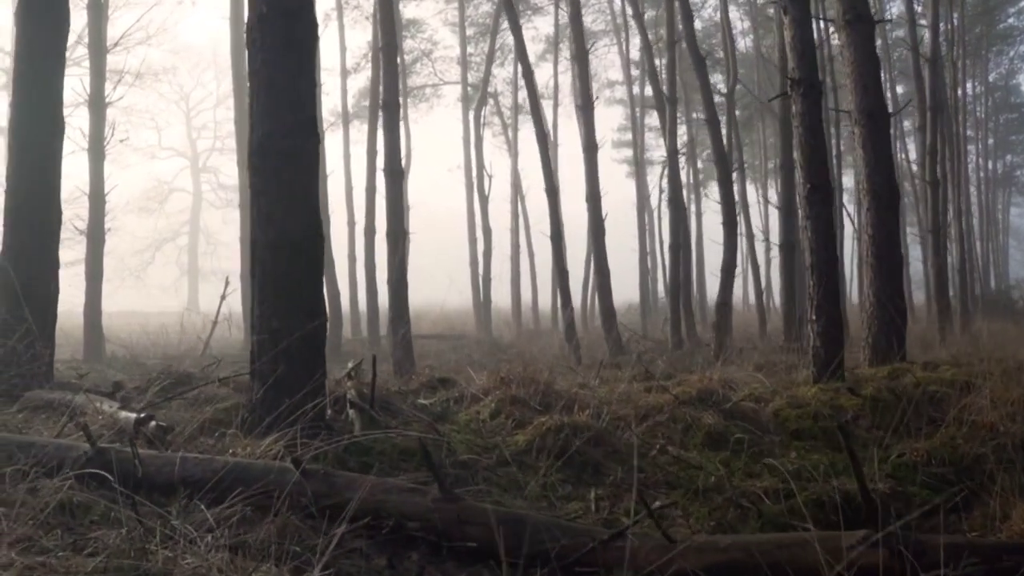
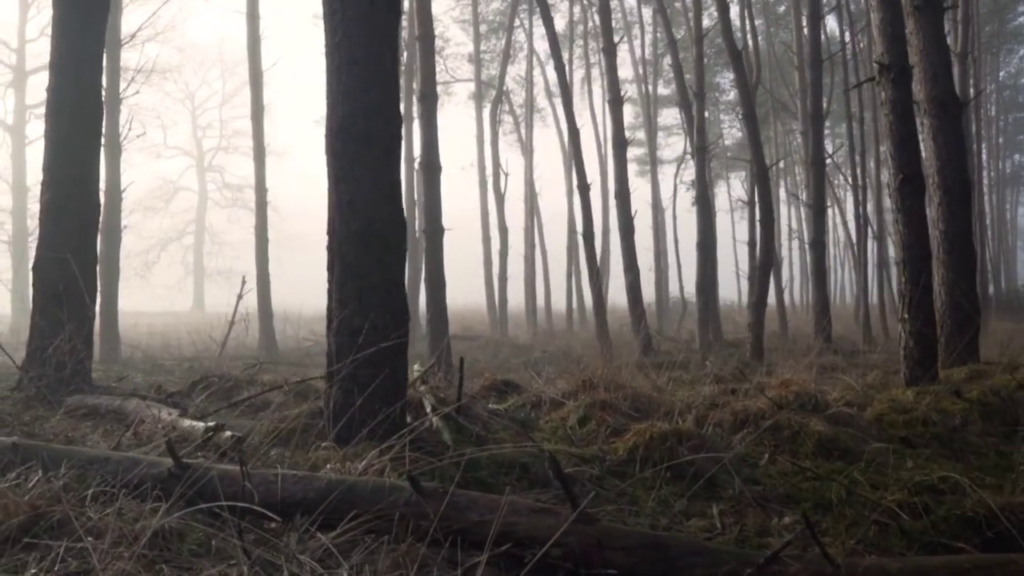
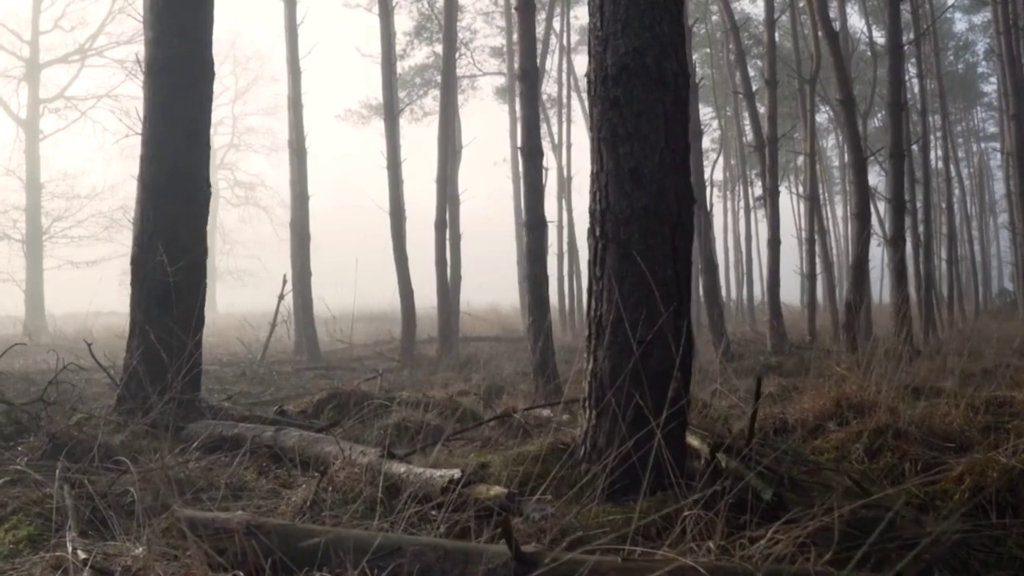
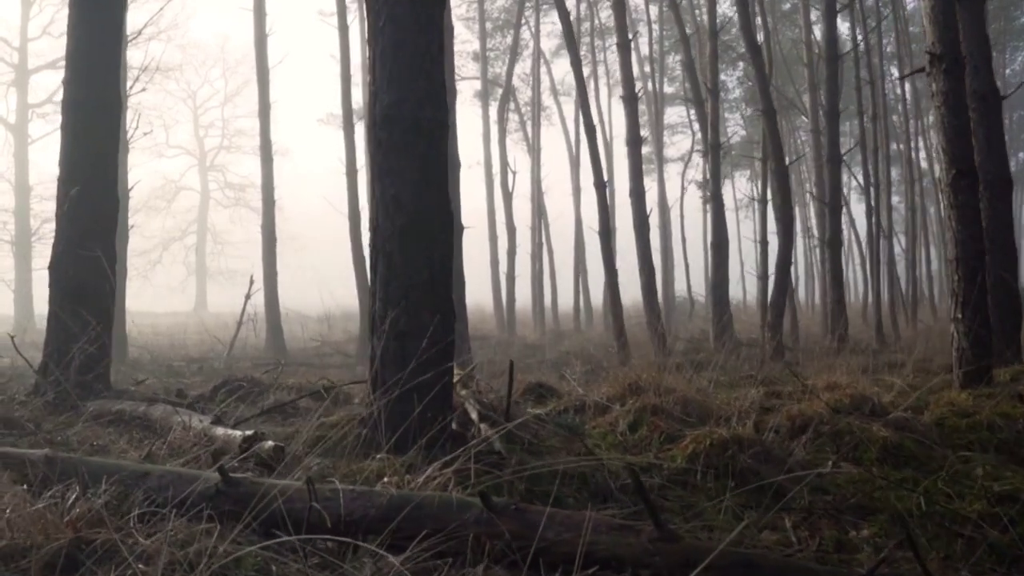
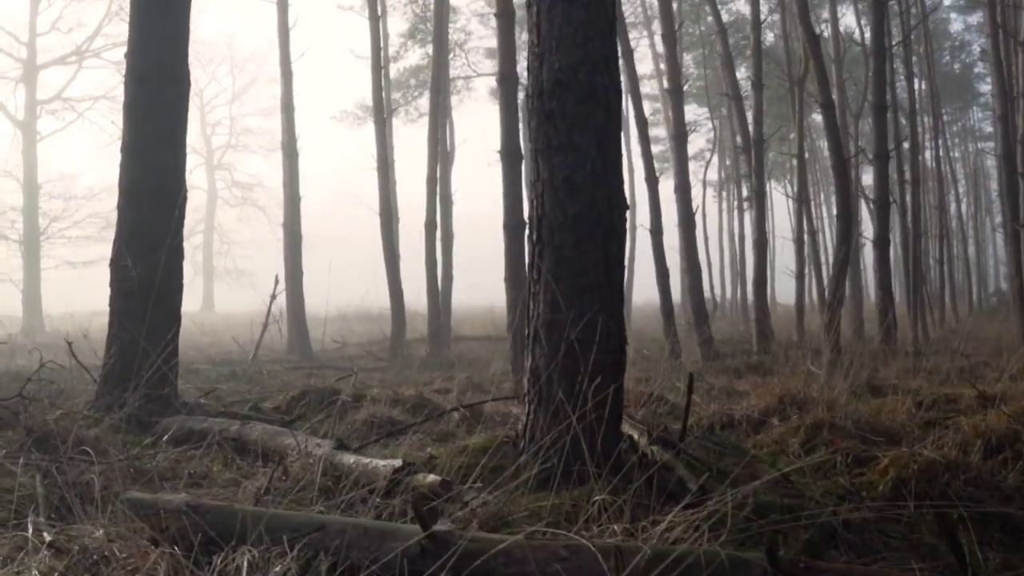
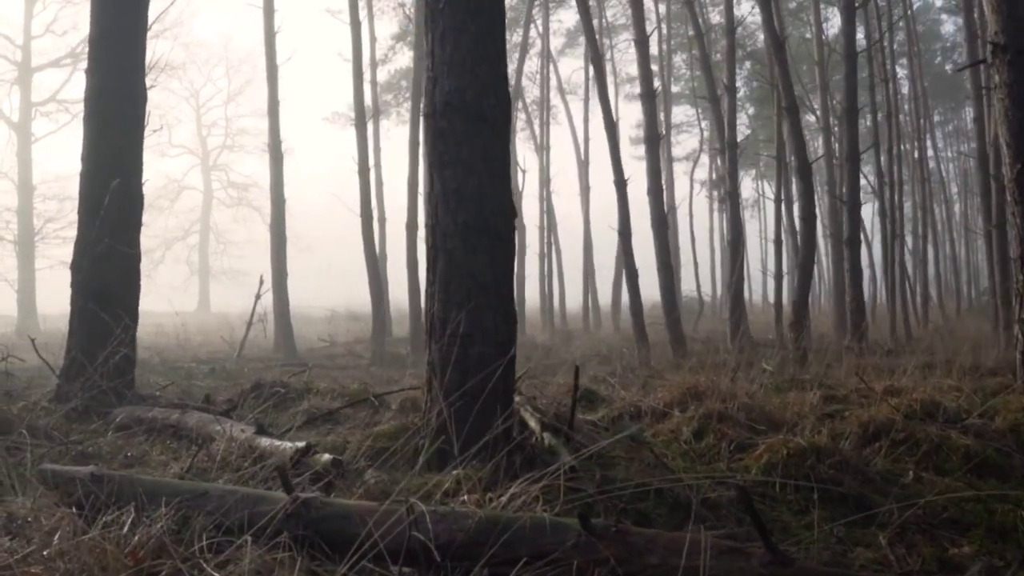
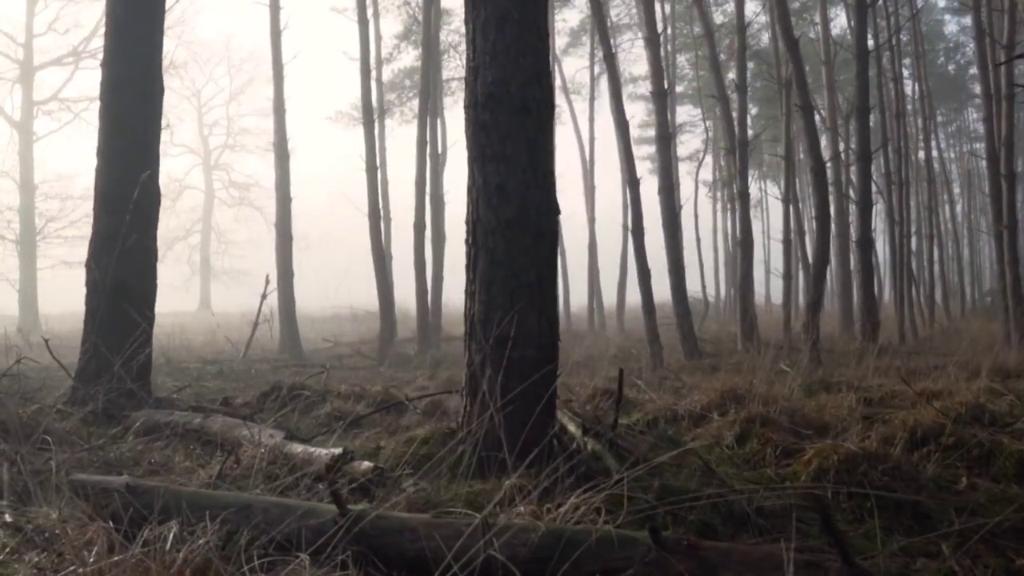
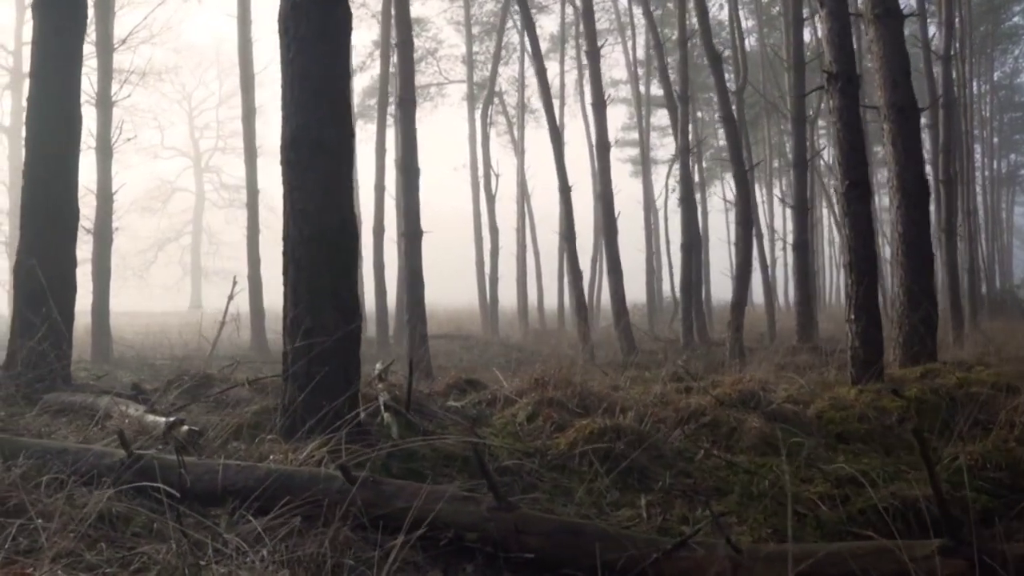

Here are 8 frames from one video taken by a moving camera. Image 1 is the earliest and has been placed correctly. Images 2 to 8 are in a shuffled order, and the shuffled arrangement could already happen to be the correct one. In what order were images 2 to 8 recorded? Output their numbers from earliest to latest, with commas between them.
8, 2, 4, 6, 7, 5, 3
